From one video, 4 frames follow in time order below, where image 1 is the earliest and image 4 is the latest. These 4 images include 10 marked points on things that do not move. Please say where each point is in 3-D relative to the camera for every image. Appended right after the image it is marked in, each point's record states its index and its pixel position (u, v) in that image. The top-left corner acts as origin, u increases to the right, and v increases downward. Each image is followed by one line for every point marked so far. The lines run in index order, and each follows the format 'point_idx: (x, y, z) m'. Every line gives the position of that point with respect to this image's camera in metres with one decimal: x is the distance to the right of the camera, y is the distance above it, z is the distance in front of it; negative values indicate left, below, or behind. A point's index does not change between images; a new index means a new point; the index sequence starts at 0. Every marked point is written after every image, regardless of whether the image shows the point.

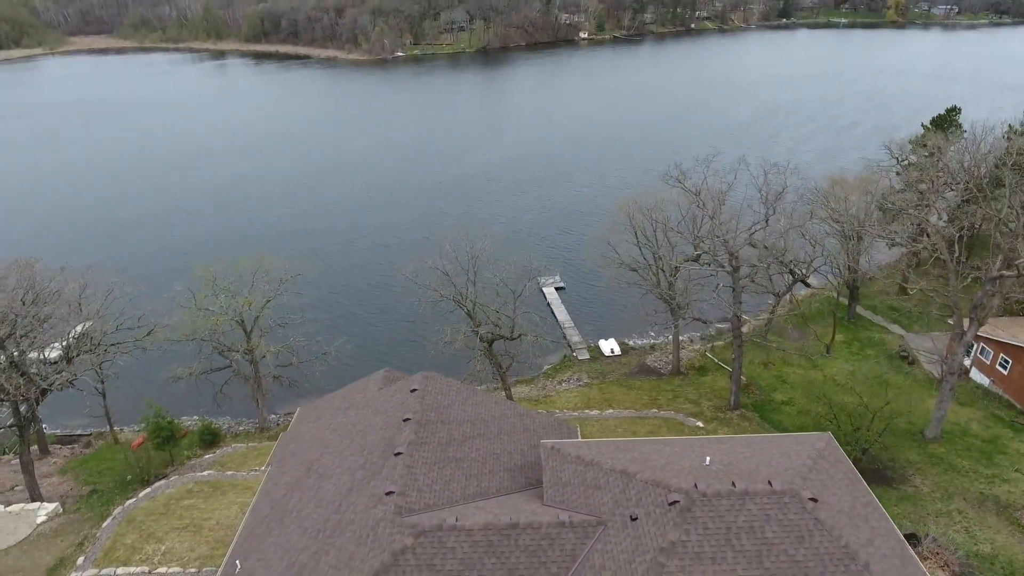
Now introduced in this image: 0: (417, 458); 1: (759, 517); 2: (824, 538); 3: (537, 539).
0: (-2.5, -4.5, +16.0) m
1: (+5.0, -4.6, +12.2) m
2: (+6.2, -5.0, +11.9) m
3: (+0.5, -5.5, +13.1) m
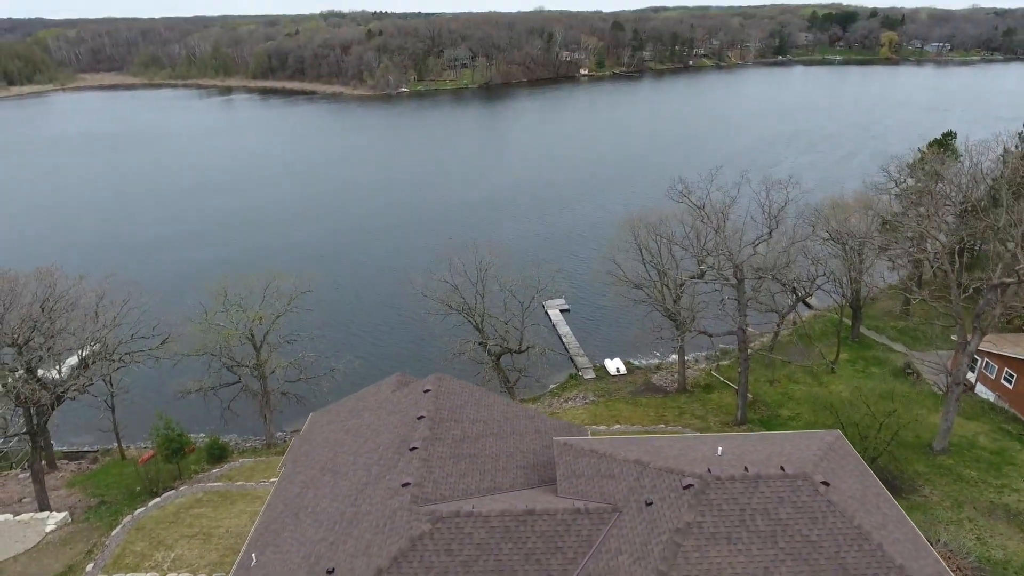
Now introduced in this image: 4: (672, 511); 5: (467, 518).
0: (-2.2, -4.5, +16.2) m
1: (+5.4, -4.4, +12.4) m
2: (+6.6, -4.7, +12.1) m
3: (+0.9, -5.2, +13.3) m
4: (+3.3, -4.7, +12.6) m
5: (-1.0, -5.1, +13.4) m
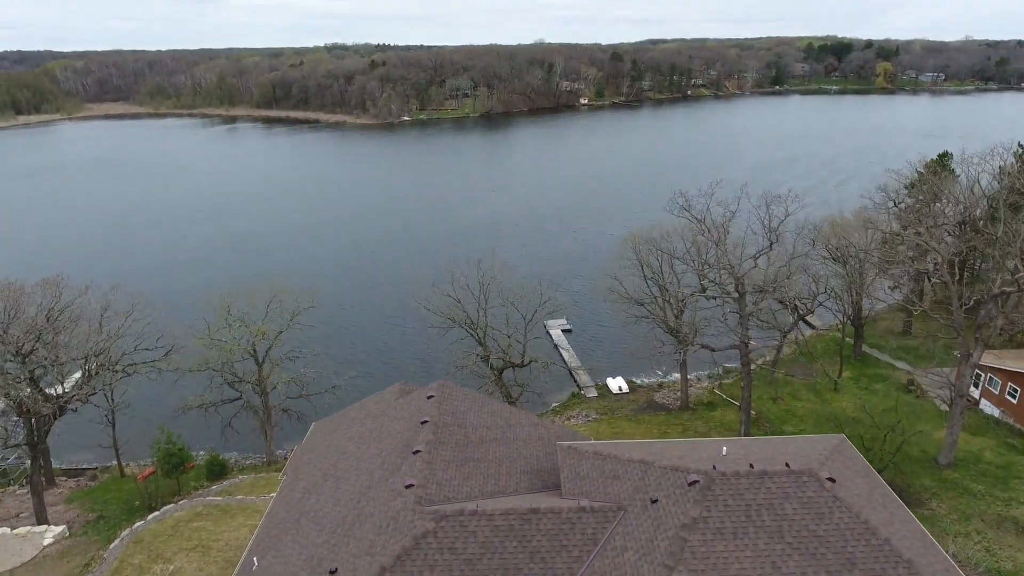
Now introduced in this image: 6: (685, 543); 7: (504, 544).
0: (-2.1, -4.5, +16.2) m
1: (+5.5, -4.3, +12.3) m
2: (+6.7, -4.5, +12.0) m
3: (+1.0, -5.2, +13.2) m
4: (+3.4, -4.6, +12.5) m
5: (-0.9, -5.1, +13.3) m
6: (+3.4, -5.0, +11.7) m
7: (-0.2, -5.5, +12.9) m
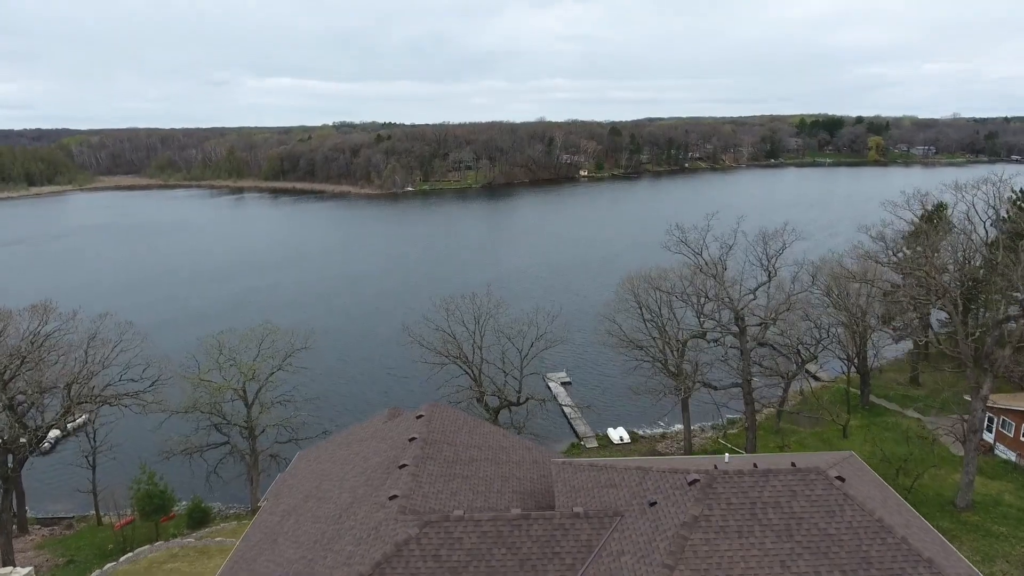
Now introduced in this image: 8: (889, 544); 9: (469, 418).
0: (-2.3, -4.6, +15.3) m
1: (+5.2, -3.9, +11.5) m
2: (+6.4, -4.2, +11.2) m
3: (+0.8, -4.9, +12.3) m
4: (+3.2, -4.3, +11.7) m
5: (-1.1, -4.9, +12.5) m
6: (+3.1, -4.6, +10.8) m
7: (-0.4, -5.3, +12.0) m
8: (+6.8, -4.6, +10.7) m
9: (-1.4, -4.3, +19.7) m
